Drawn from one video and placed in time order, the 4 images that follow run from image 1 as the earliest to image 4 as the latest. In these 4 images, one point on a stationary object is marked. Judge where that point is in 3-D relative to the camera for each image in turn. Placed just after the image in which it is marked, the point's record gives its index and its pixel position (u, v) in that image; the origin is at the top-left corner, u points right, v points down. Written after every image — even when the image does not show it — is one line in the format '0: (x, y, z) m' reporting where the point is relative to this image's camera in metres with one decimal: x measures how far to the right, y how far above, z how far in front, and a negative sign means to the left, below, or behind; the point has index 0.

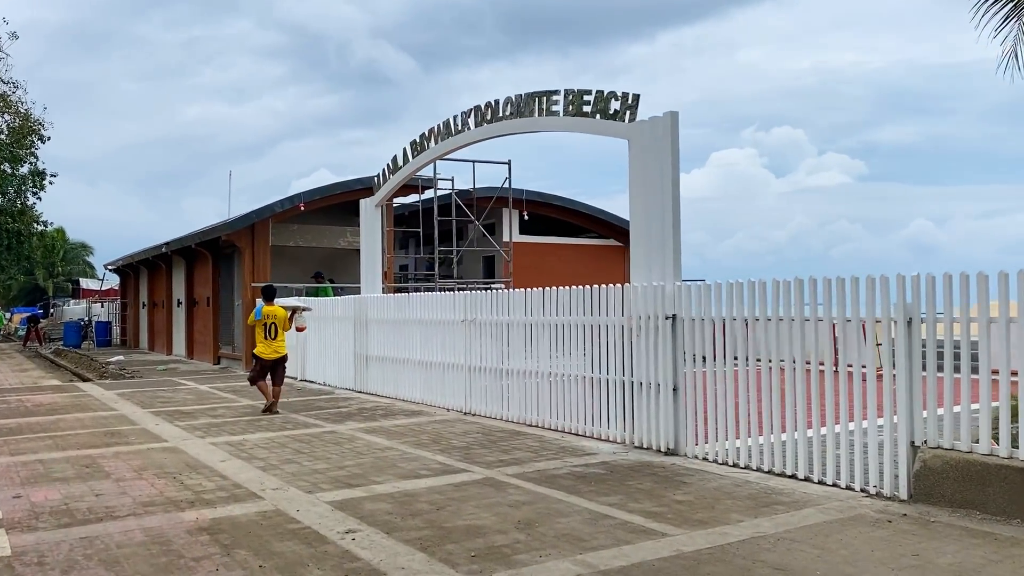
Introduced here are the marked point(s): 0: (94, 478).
0: (-3.5, -1.6, +7.6) m
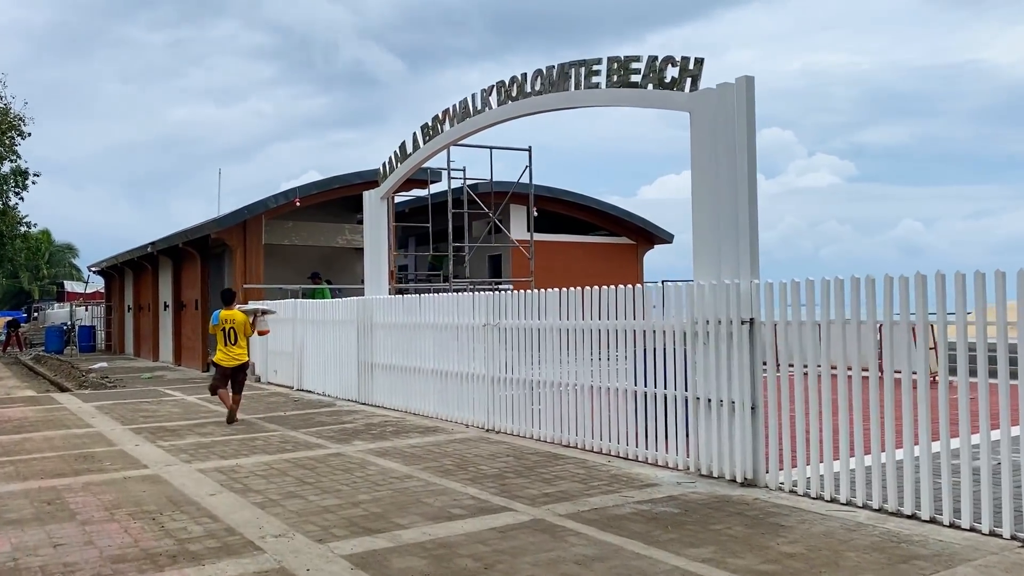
0: (-3.2, -1.6, +6.2) m
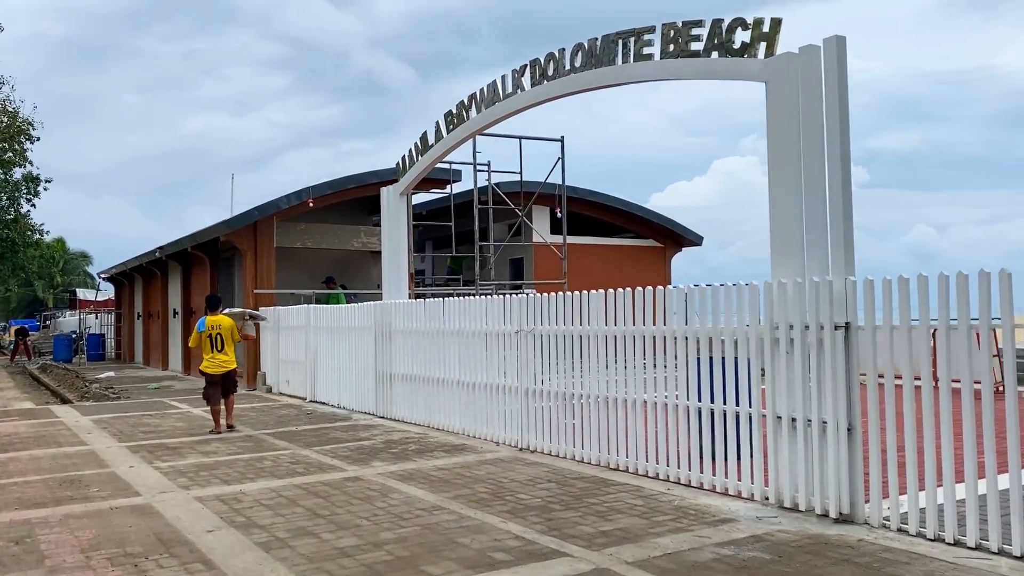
0: (-2.9, -1.6, +5.2) m
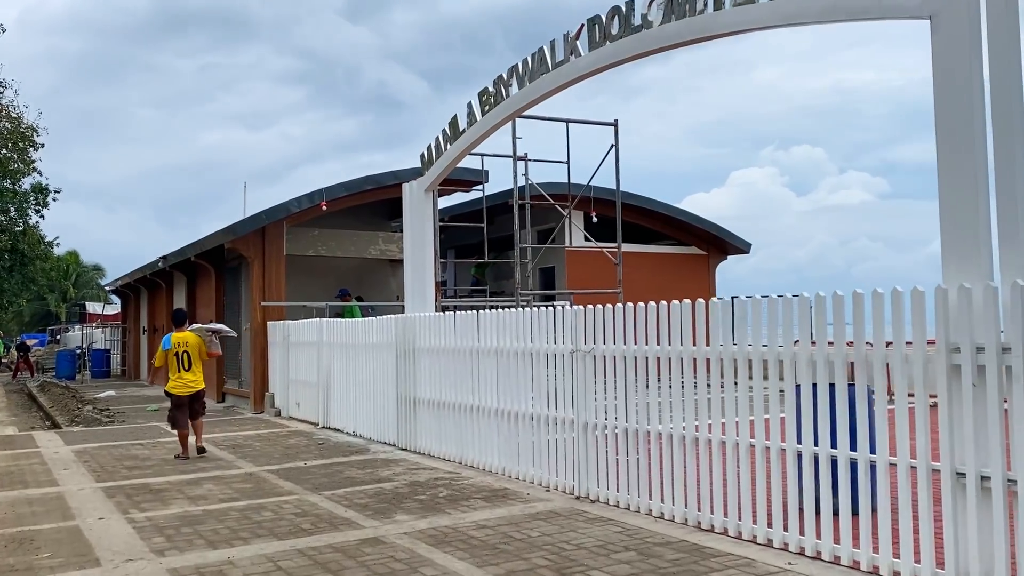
0: (-2.5, -1.6, +3.7) m
